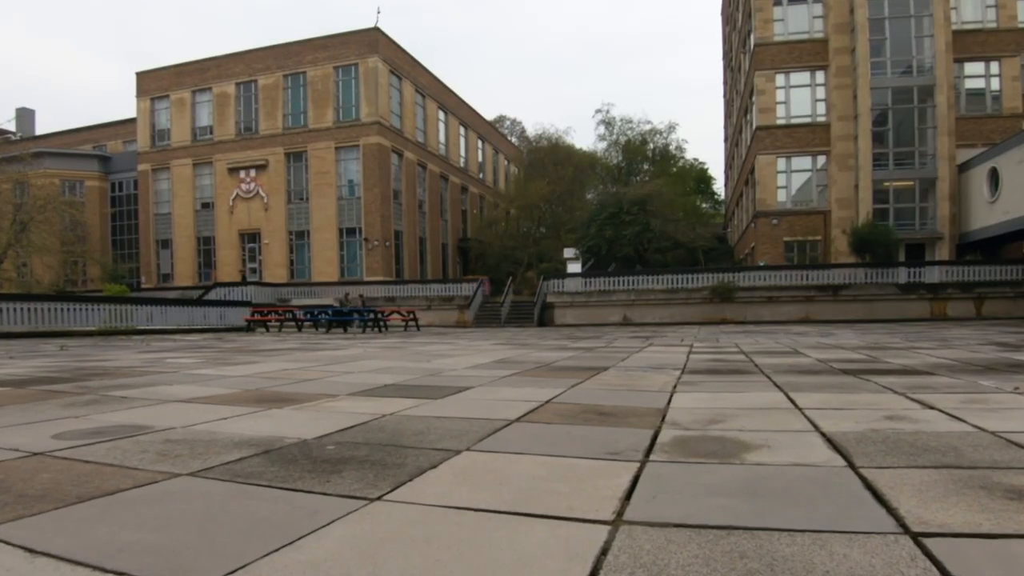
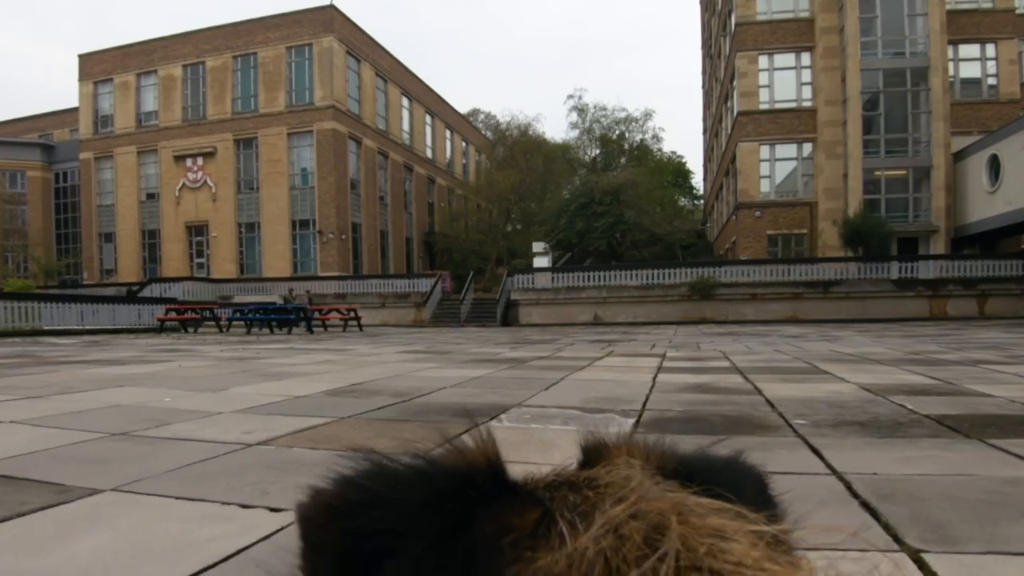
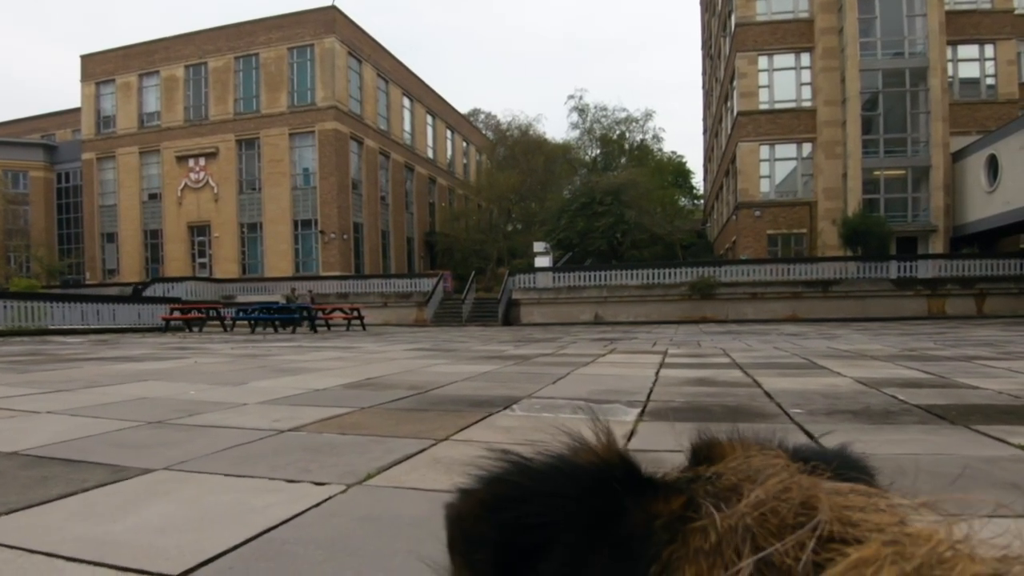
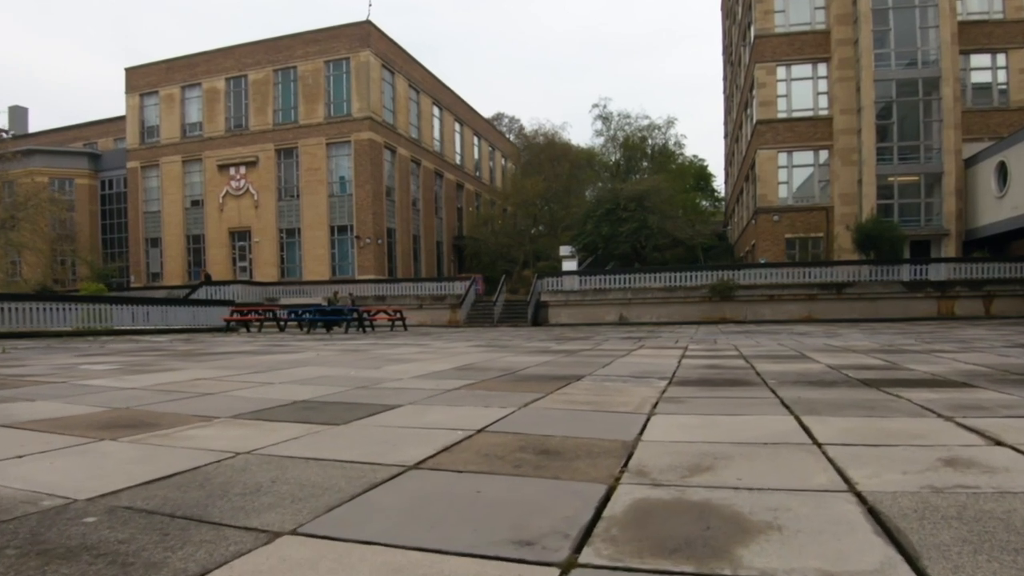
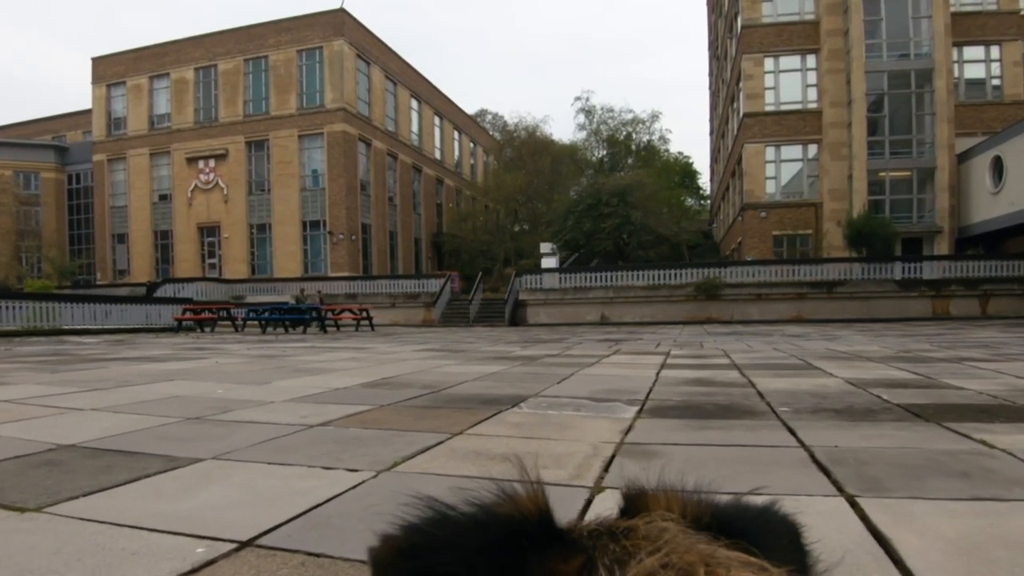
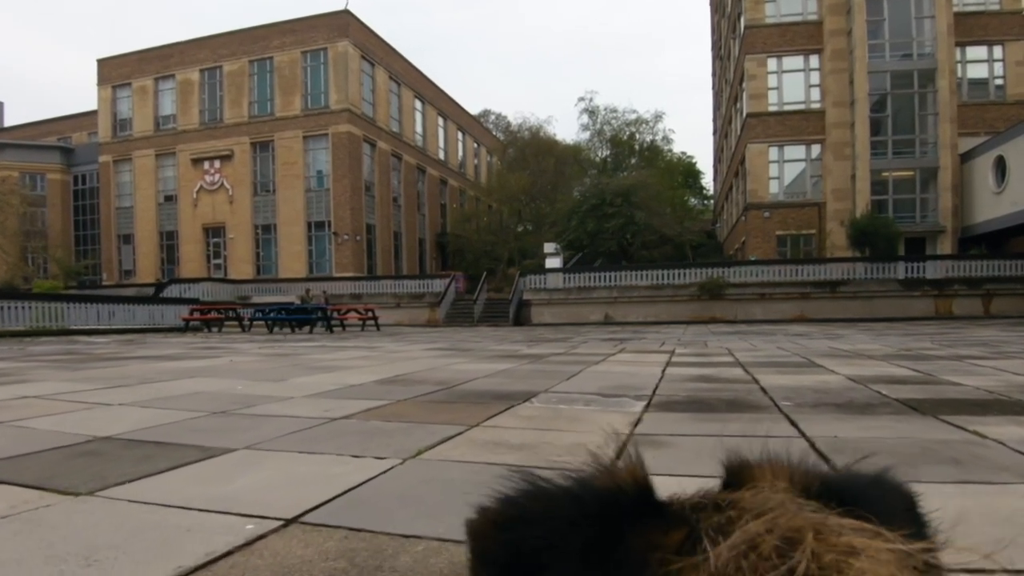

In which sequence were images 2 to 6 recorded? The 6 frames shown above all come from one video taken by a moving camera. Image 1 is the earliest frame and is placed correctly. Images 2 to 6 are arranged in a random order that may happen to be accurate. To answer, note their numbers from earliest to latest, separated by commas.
4, 6, 5, 3, 2
